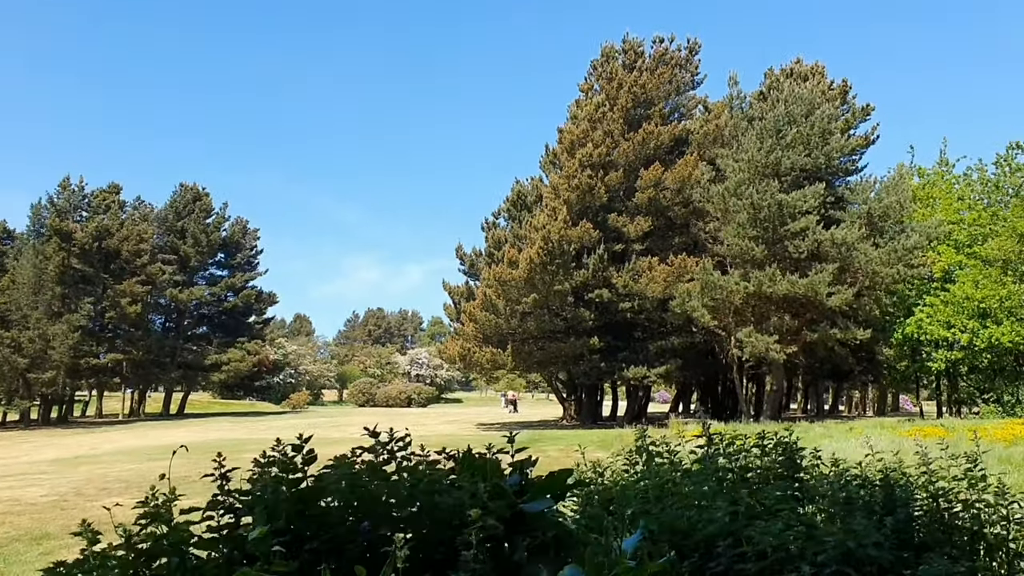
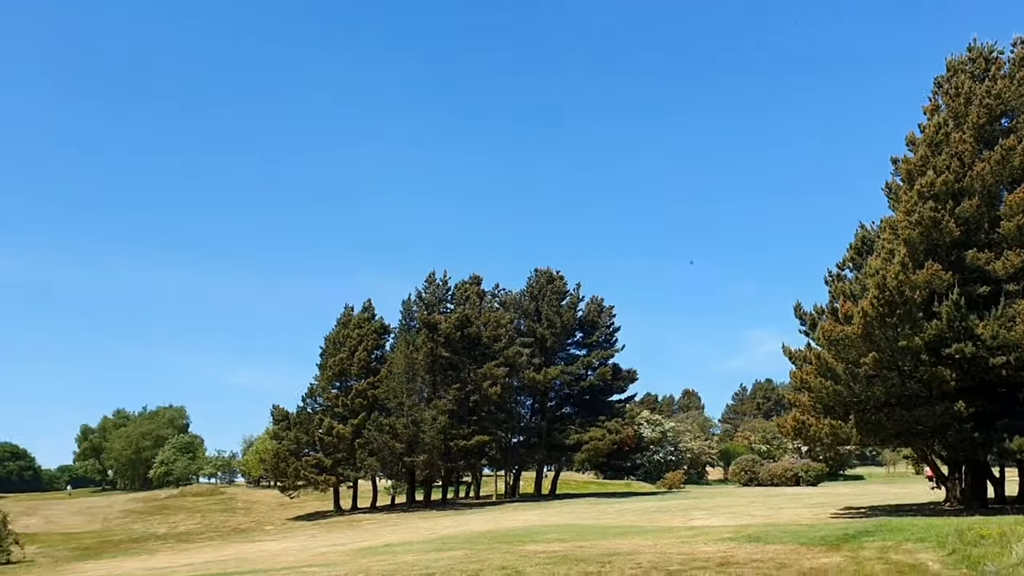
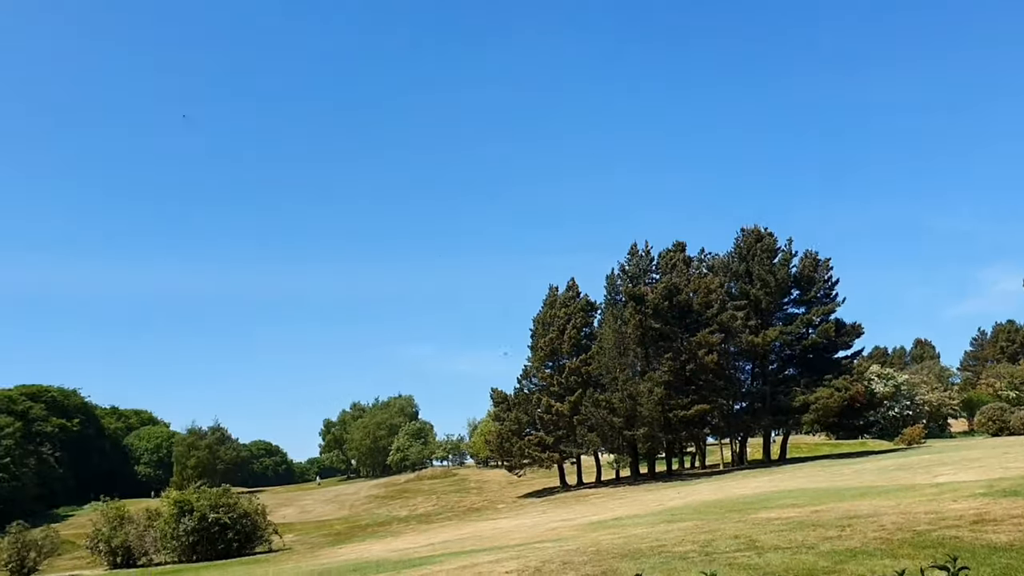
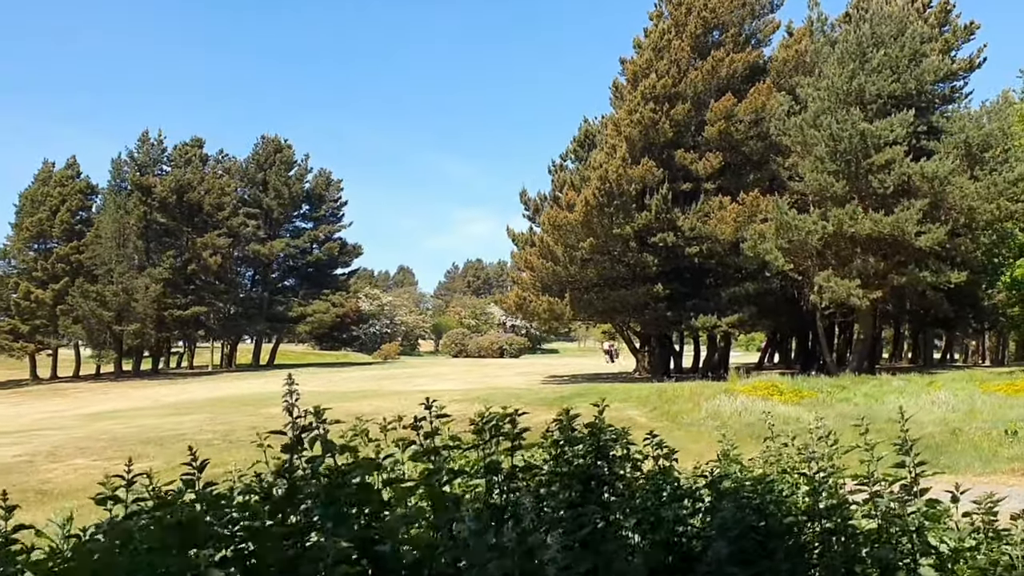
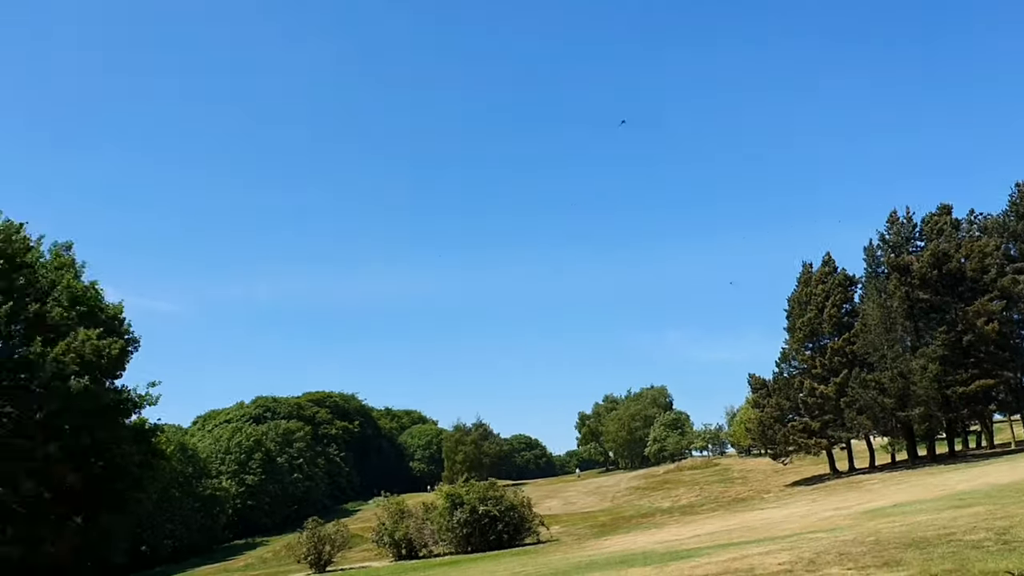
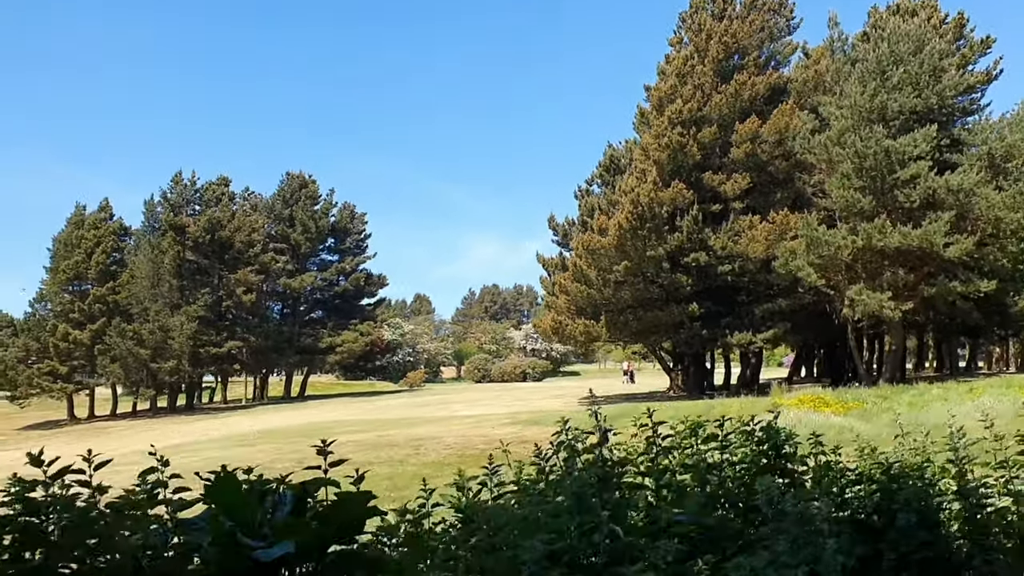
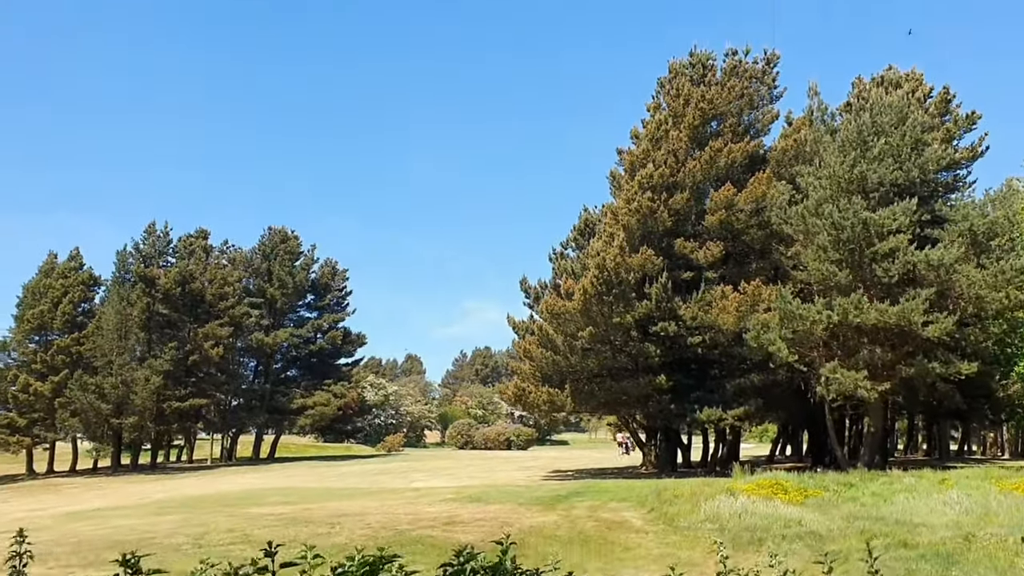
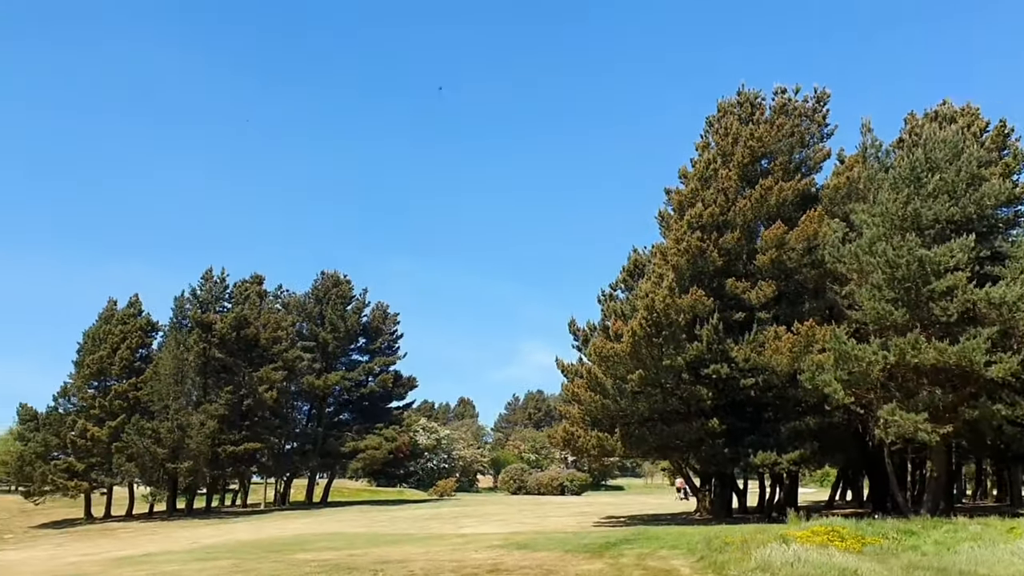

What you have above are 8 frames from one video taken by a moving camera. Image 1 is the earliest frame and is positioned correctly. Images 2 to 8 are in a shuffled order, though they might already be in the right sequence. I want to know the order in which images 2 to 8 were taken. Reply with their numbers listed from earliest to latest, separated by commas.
6, 4, 7, 8, 2, 3, 5
